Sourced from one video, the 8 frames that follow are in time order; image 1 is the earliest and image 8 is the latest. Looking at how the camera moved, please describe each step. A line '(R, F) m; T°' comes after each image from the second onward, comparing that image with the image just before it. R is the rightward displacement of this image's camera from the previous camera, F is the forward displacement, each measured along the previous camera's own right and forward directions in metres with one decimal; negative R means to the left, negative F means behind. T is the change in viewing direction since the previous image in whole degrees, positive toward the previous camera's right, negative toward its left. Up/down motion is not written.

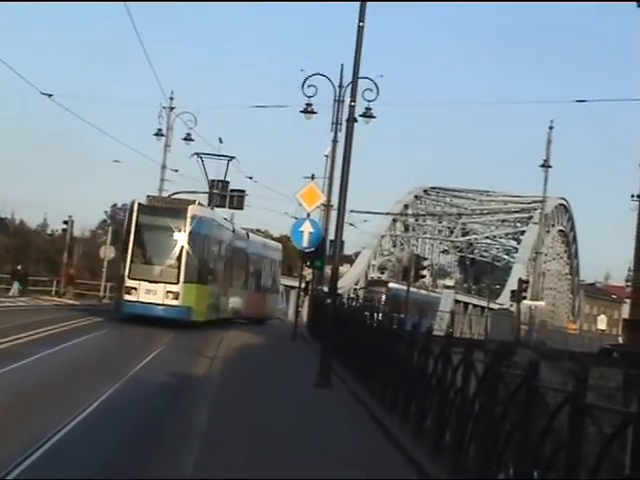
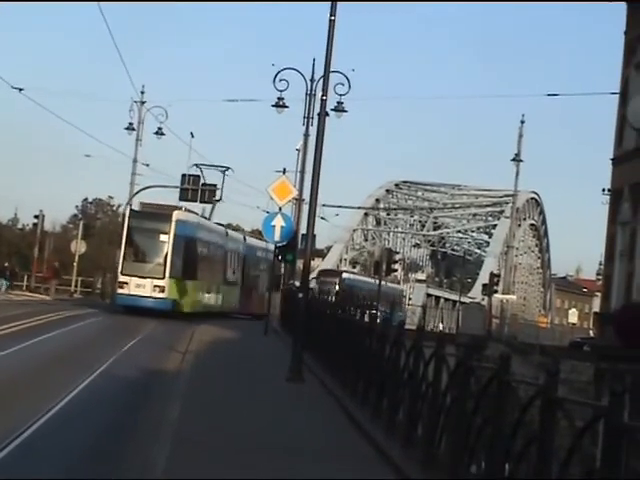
(+0.1, 0.0) m; +1°
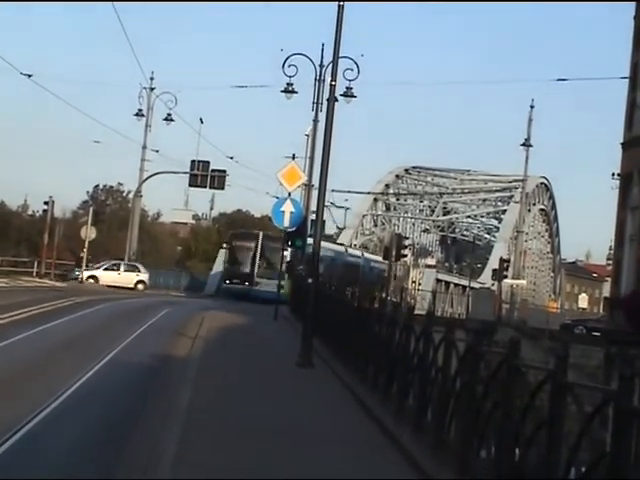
(0.0, 0.0) m; 0°
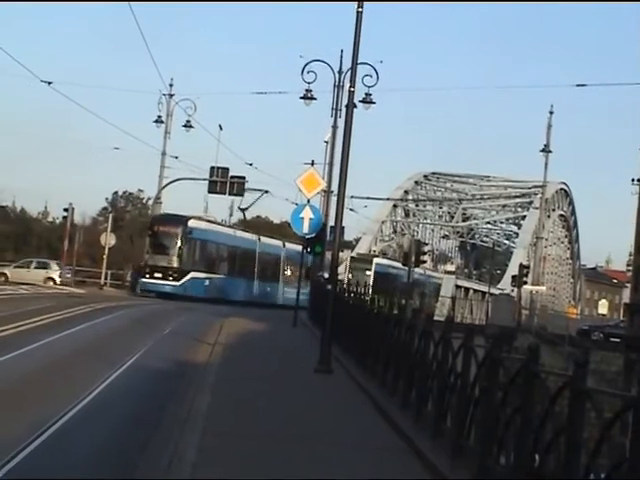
(0.0, 0.0) m; -1°
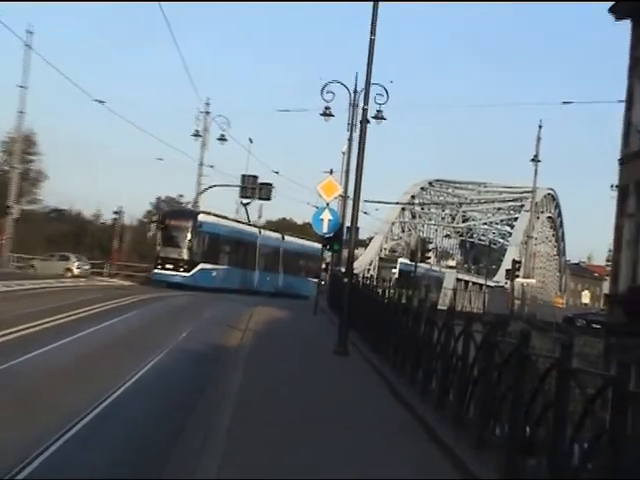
(0.0, -1.7) m; -1°
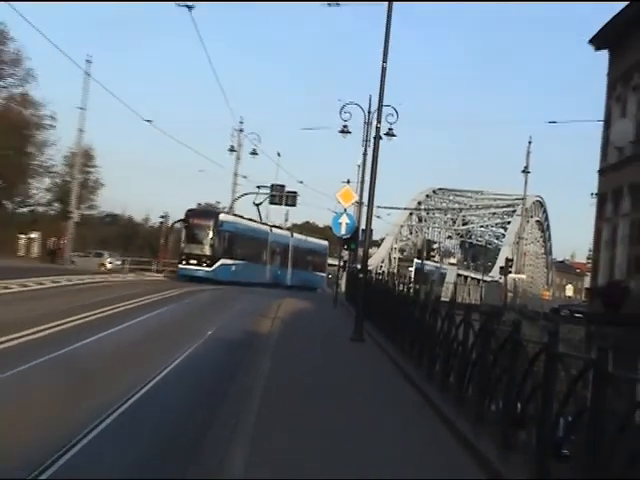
(0.0, -2.1) m; -1°
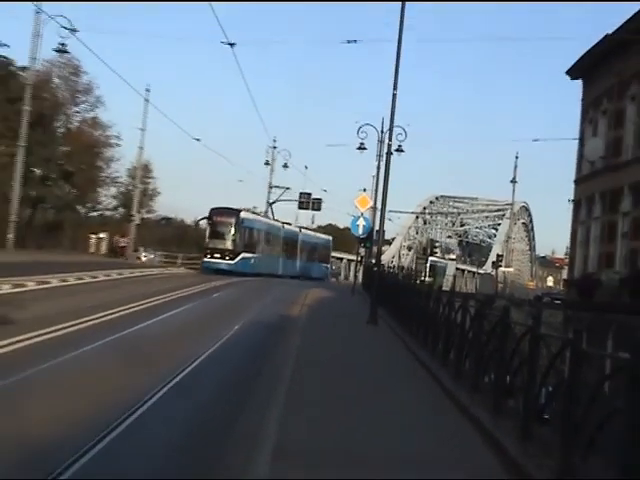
(0.0, -3.0) m; -1°
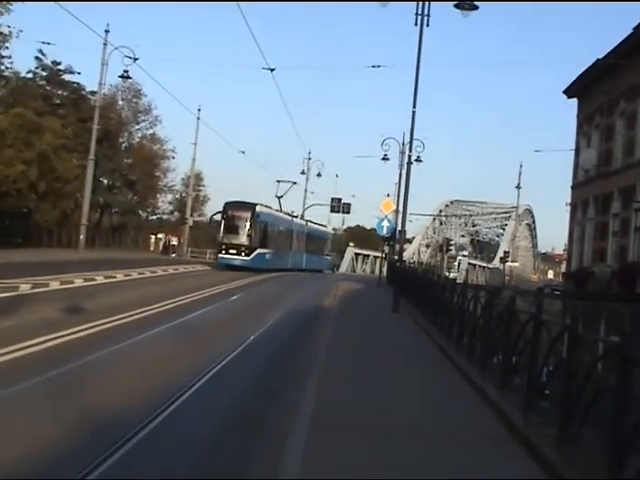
(0.0, -2.8) m; -1°
